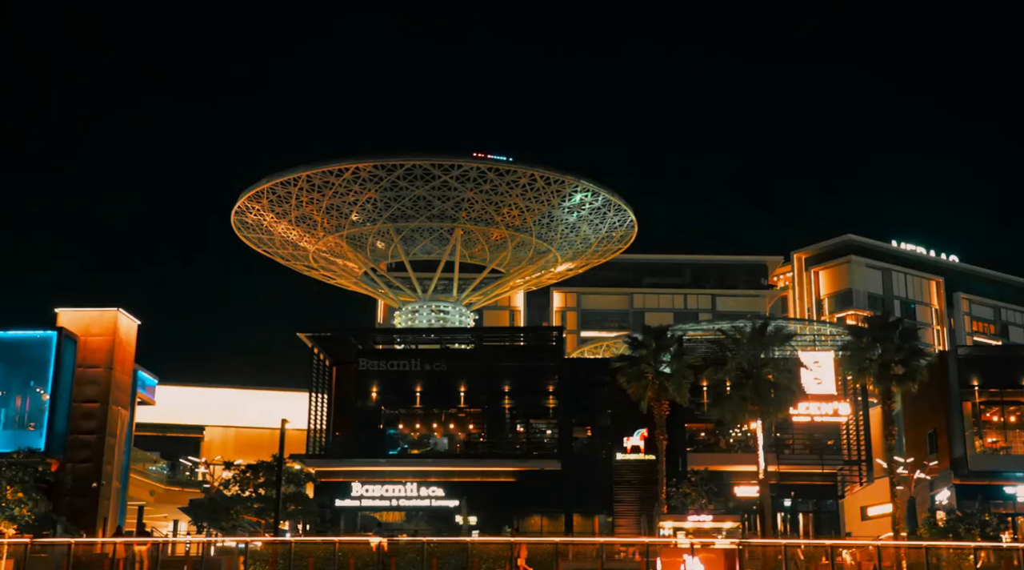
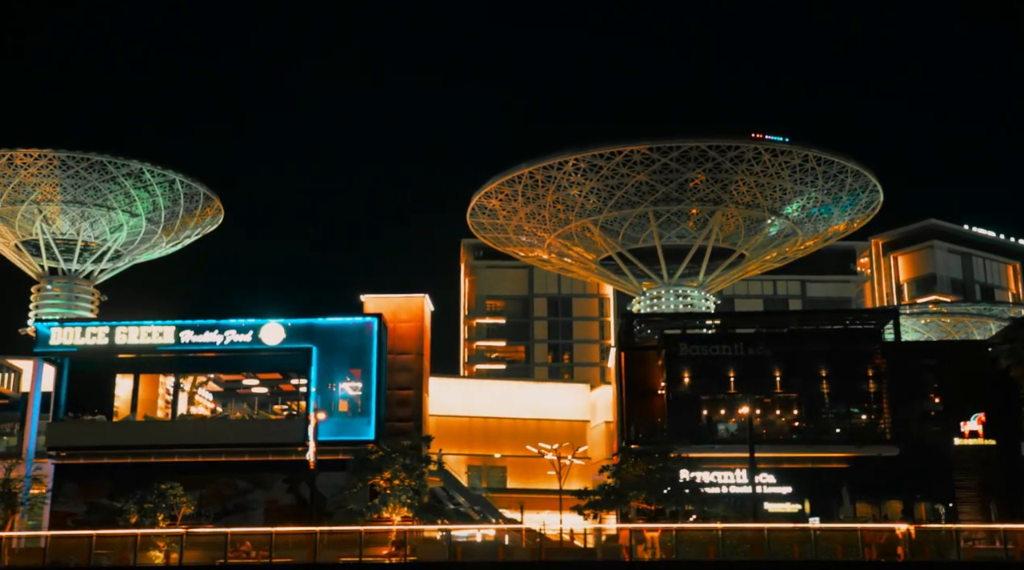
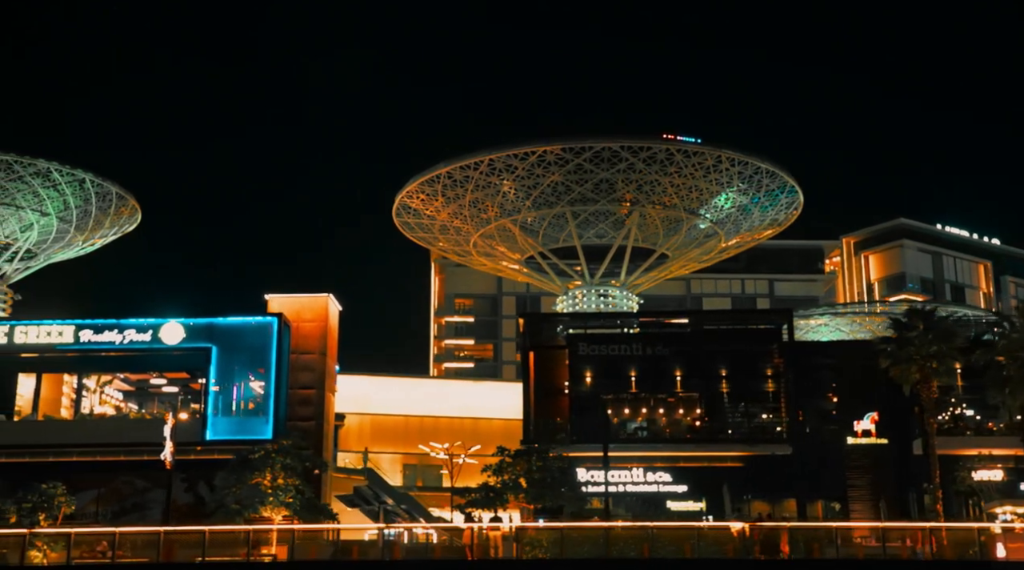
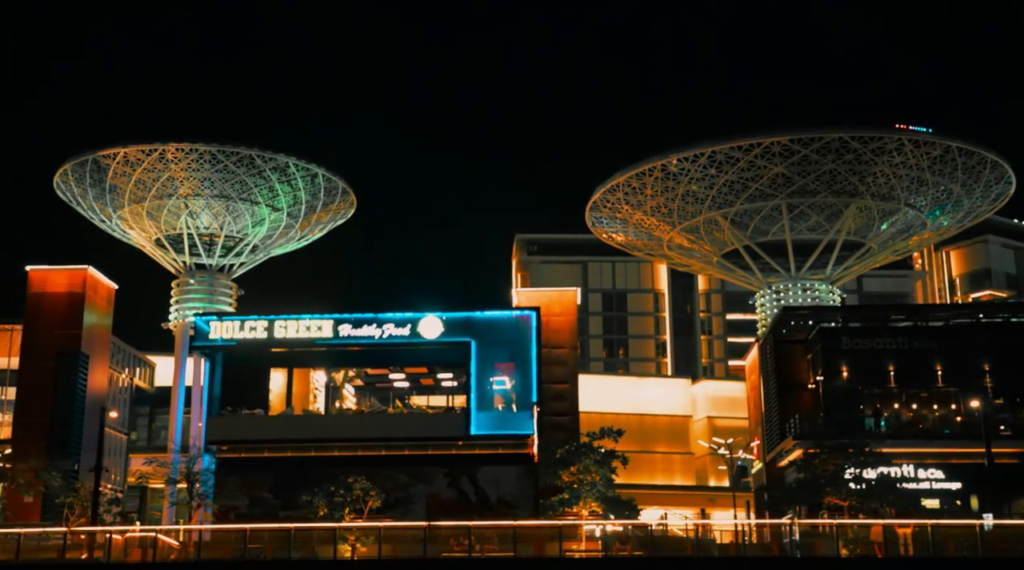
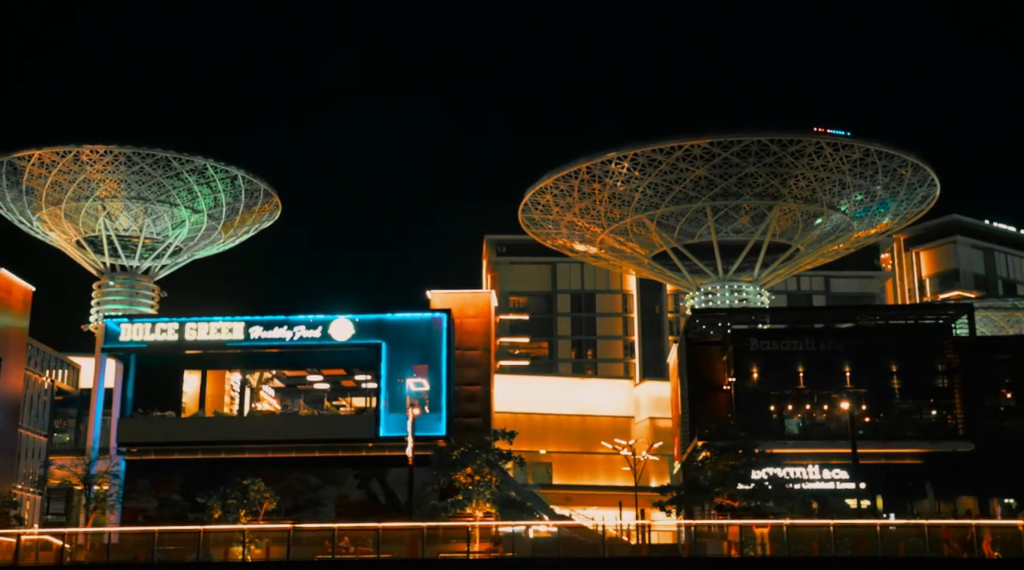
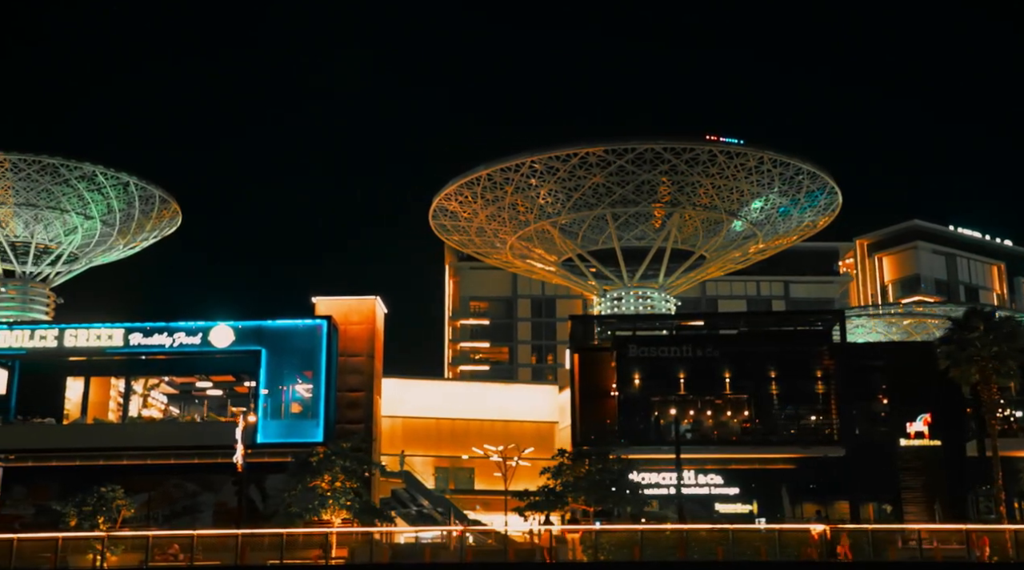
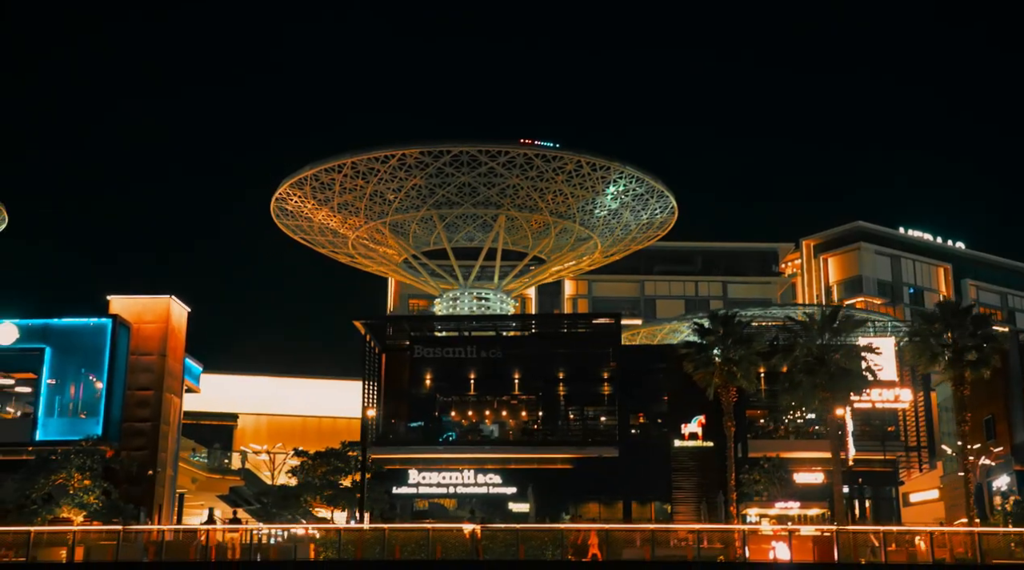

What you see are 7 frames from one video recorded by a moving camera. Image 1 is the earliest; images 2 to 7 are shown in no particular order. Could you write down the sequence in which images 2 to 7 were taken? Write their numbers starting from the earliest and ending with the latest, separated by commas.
7, 3, 6, 2, 5, 4
